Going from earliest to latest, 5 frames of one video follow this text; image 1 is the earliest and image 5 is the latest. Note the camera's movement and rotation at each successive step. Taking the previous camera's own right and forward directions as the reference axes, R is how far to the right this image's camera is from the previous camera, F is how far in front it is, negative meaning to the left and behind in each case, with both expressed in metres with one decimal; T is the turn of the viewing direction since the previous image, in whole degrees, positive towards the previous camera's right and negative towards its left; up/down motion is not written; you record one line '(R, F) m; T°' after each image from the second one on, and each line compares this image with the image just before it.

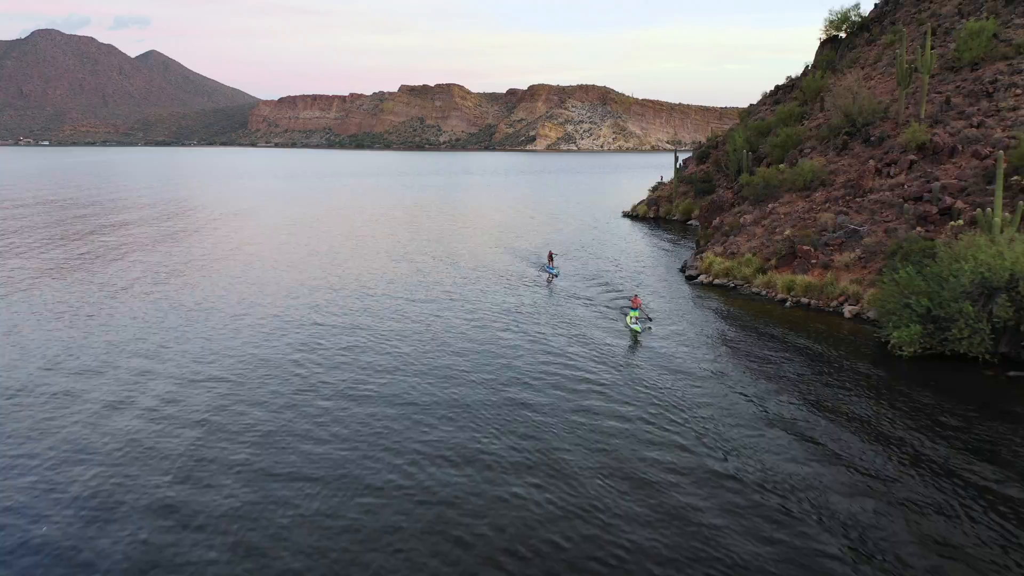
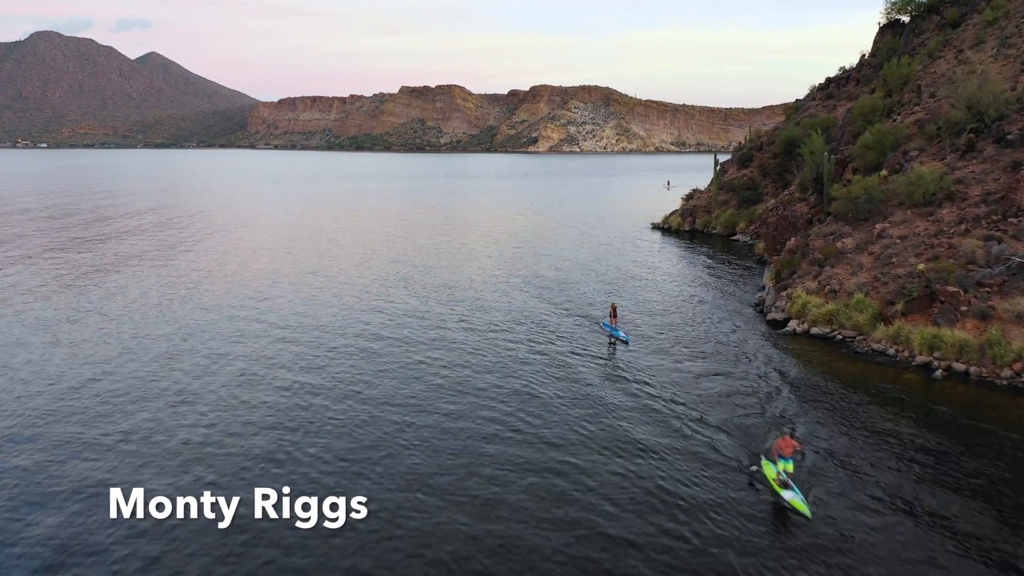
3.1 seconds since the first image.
(-0.9, +10.1) m; 0°
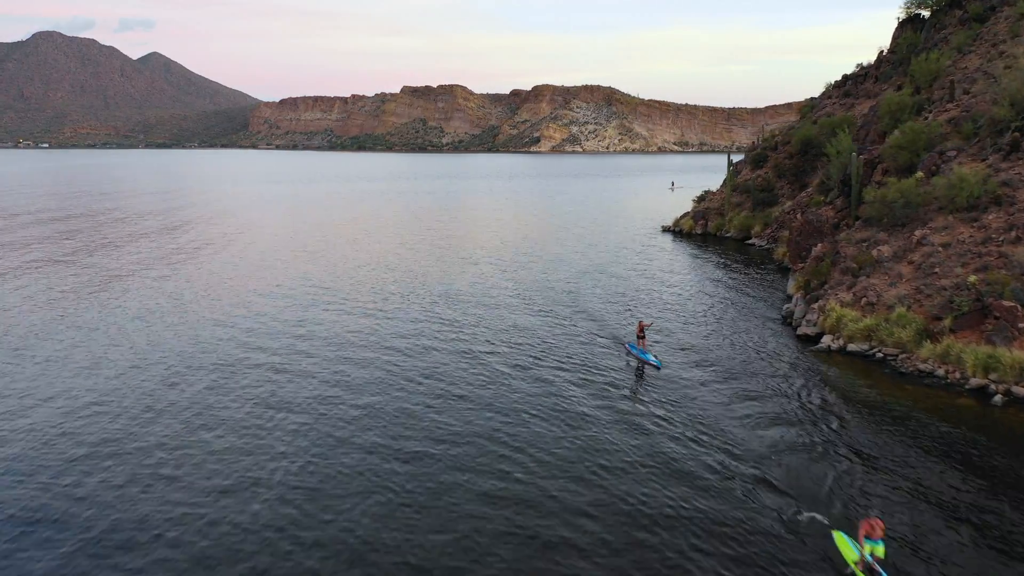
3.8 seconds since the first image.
(-0.2, +2.4) m; 0°
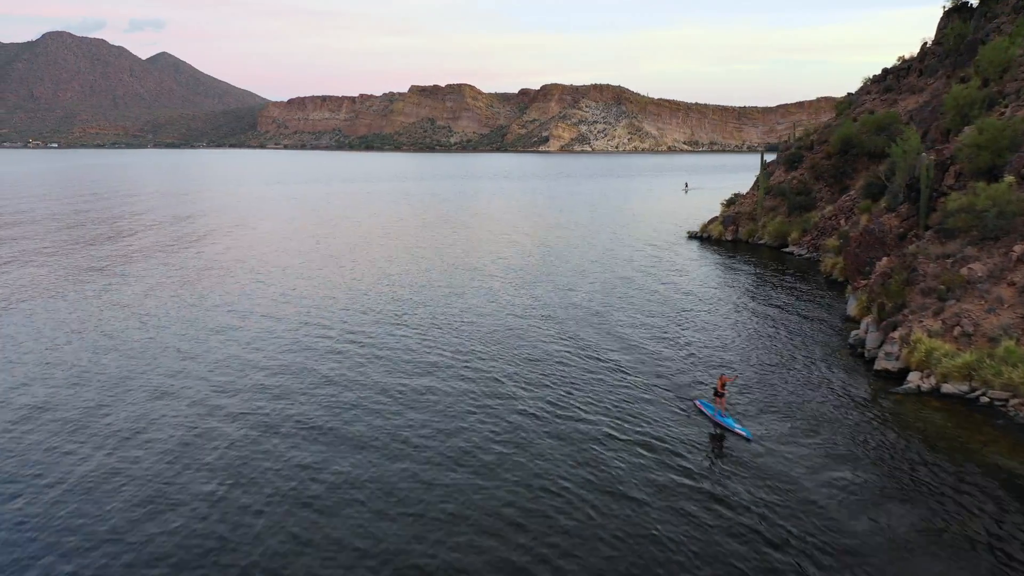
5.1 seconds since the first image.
(-0.5, +4.4) m; -1°
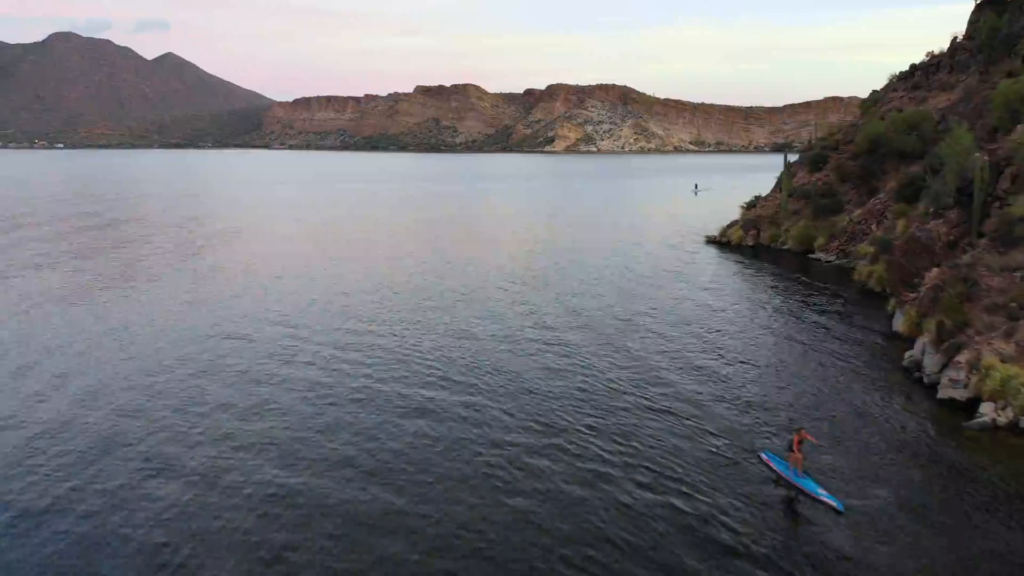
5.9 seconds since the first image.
(-0.3, +2.7) m; 0°
